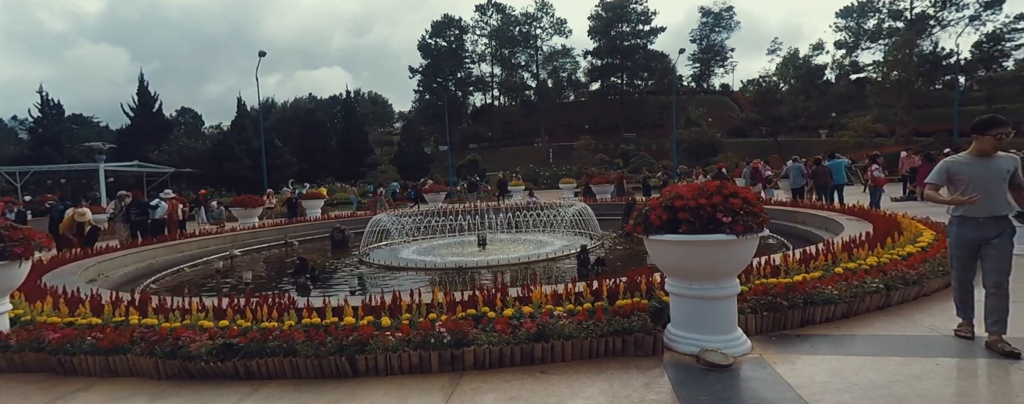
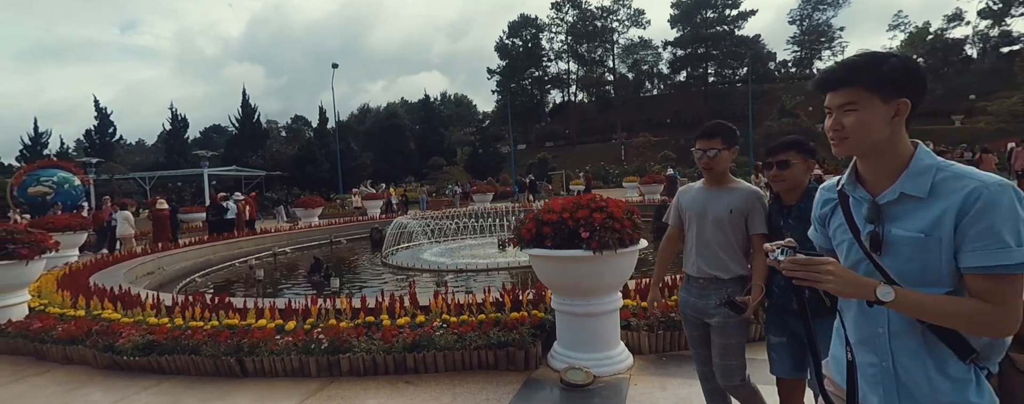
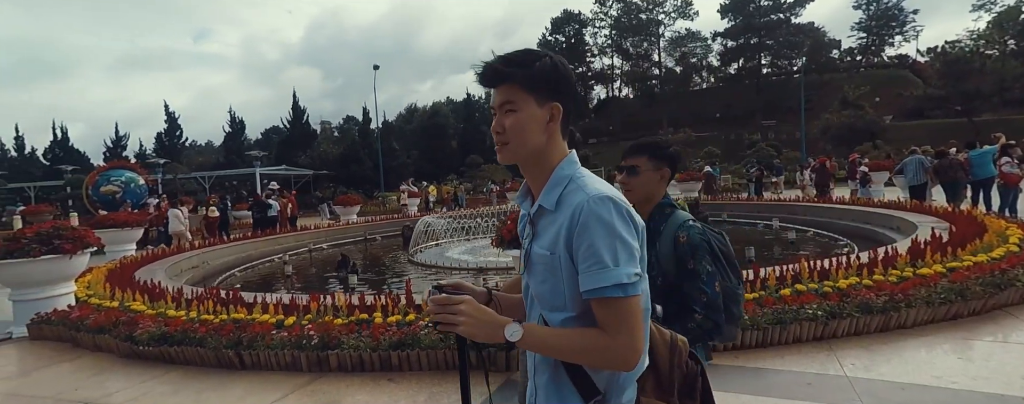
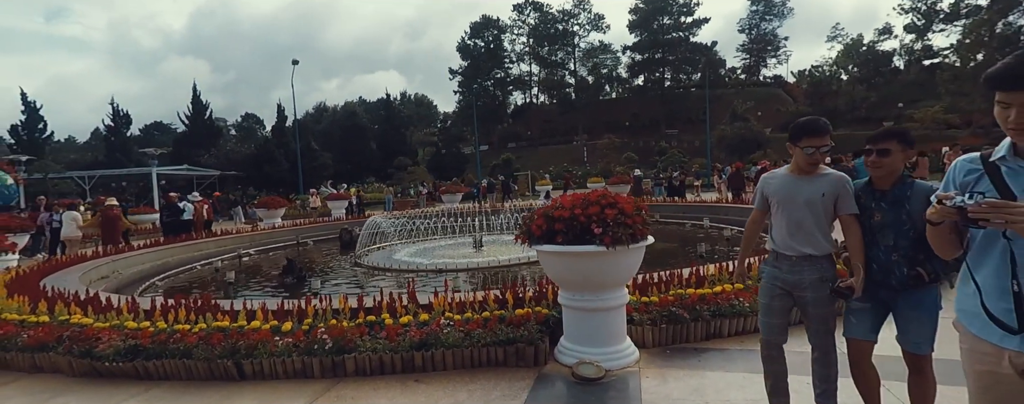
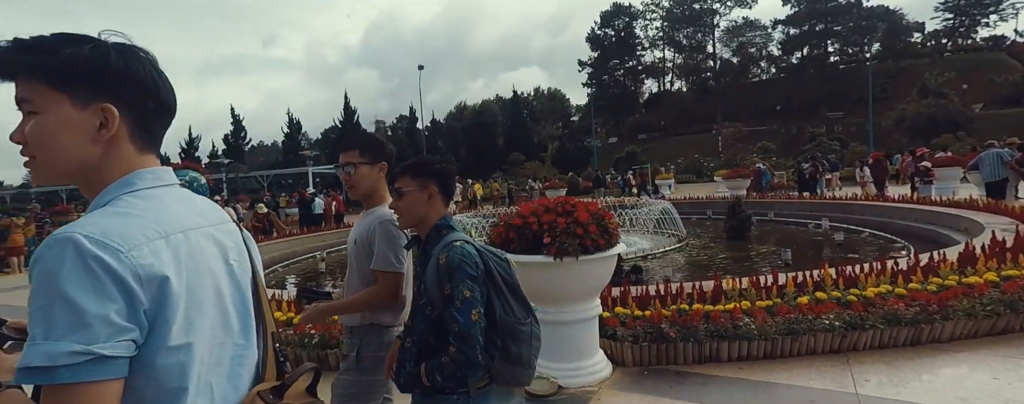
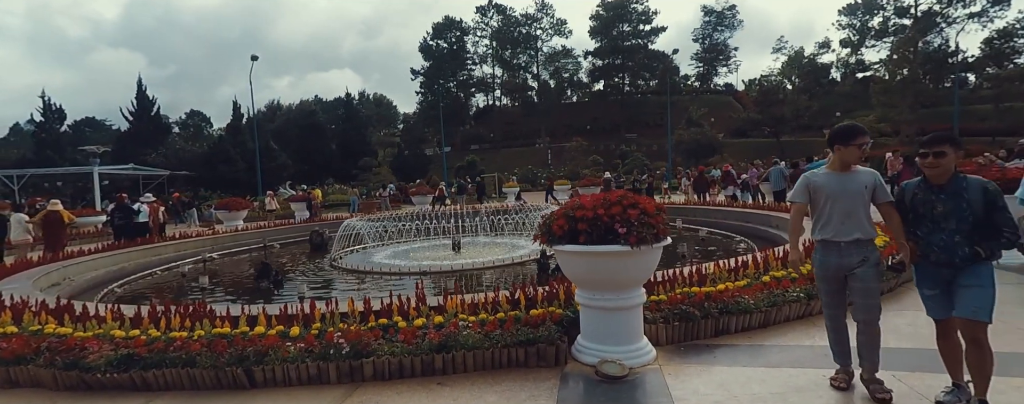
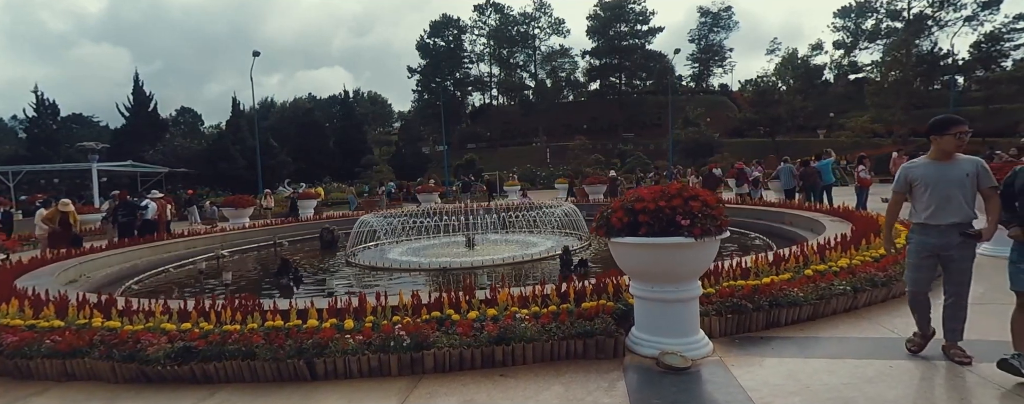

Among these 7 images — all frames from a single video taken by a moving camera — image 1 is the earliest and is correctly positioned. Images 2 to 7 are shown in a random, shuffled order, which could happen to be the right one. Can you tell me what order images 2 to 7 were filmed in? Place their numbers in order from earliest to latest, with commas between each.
7, 6, 4, 2, 3, 5
